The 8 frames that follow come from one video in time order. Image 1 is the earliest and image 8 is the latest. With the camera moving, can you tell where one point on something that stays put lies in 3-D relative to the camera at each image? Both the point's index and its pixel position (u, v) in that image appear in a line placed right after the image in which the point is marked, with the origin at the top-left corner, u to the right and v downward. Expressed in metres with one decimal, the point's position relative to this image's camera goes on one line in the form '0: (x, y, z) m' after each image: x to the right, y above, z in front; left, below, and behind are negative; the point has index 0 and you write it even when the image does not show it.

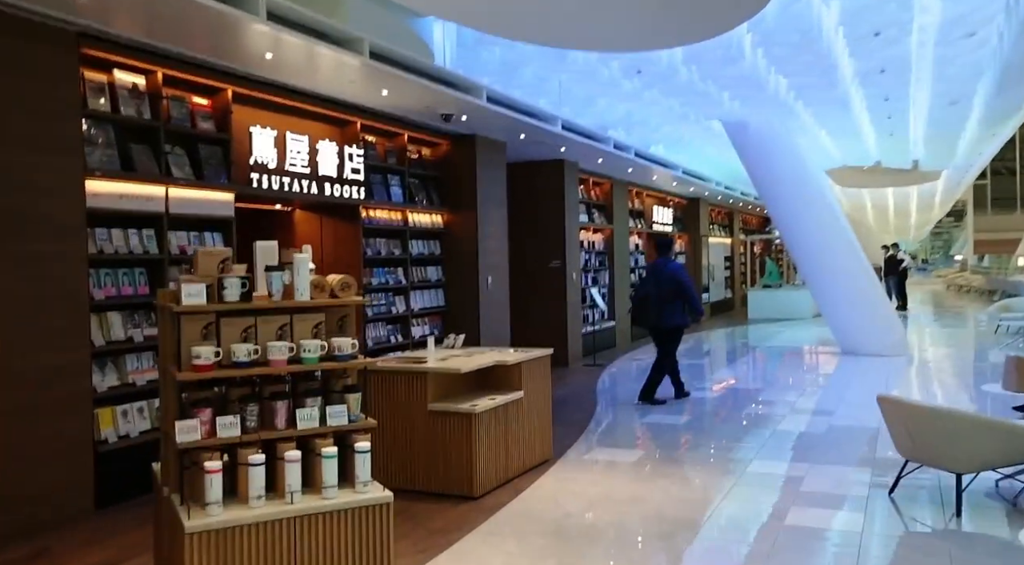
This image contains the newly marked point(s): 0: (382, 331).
0: (-1.3, -0.5, +8.1) m
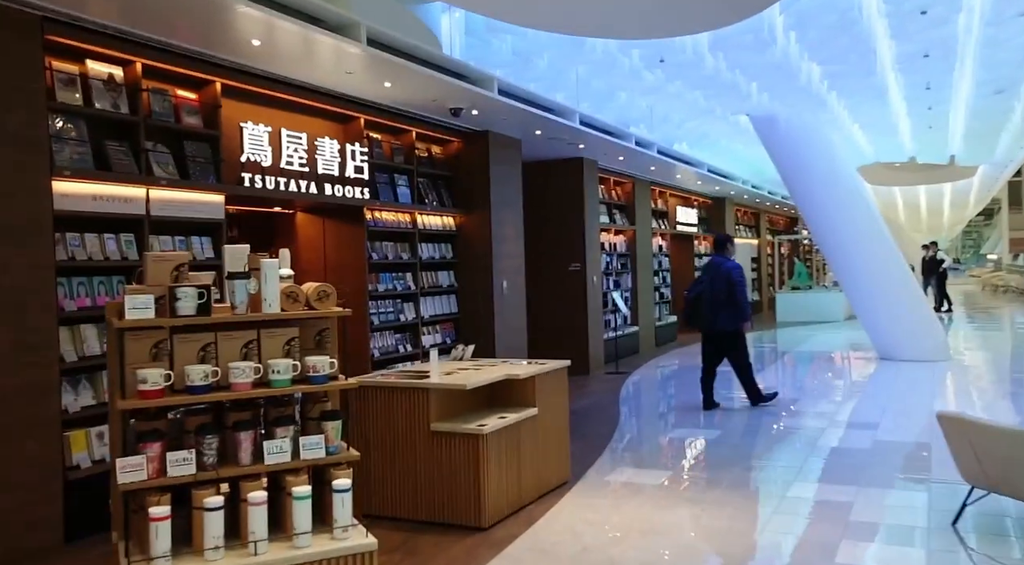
0: (-1.1, -0.5, +7.6) m
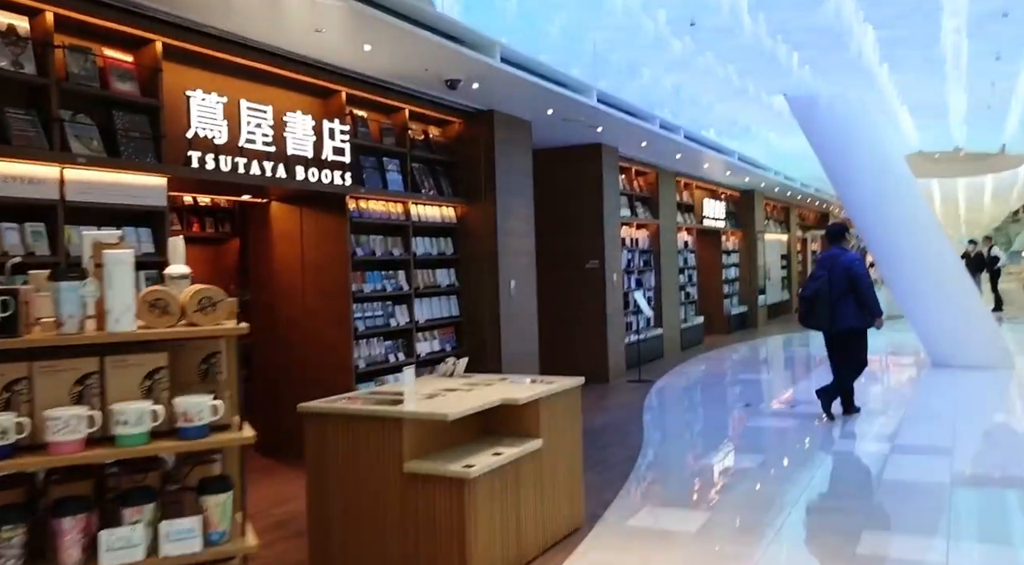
0: (-1.1, -0.5, +6.7) m
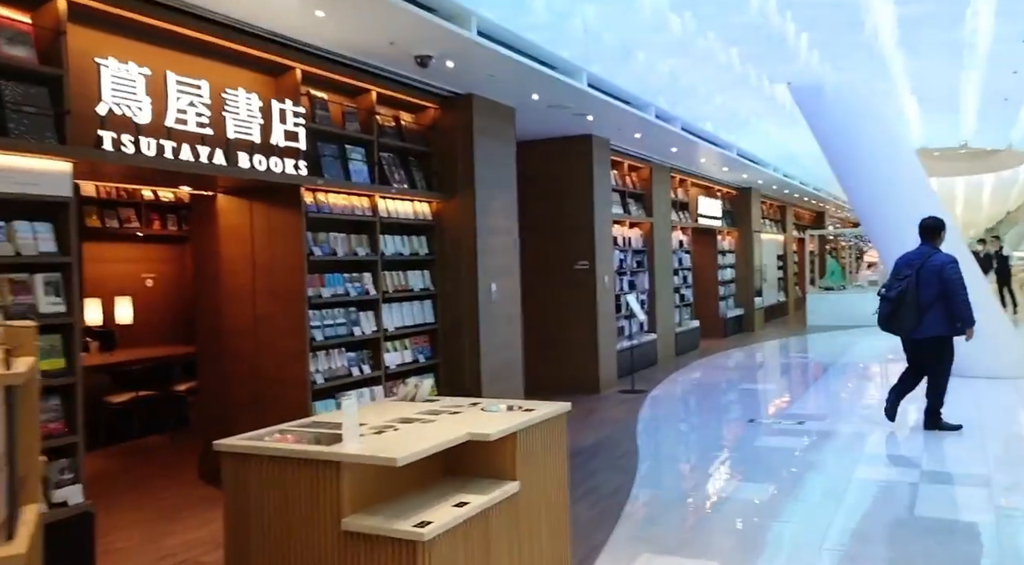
0: (-1.2, -0.5, +5.9) m
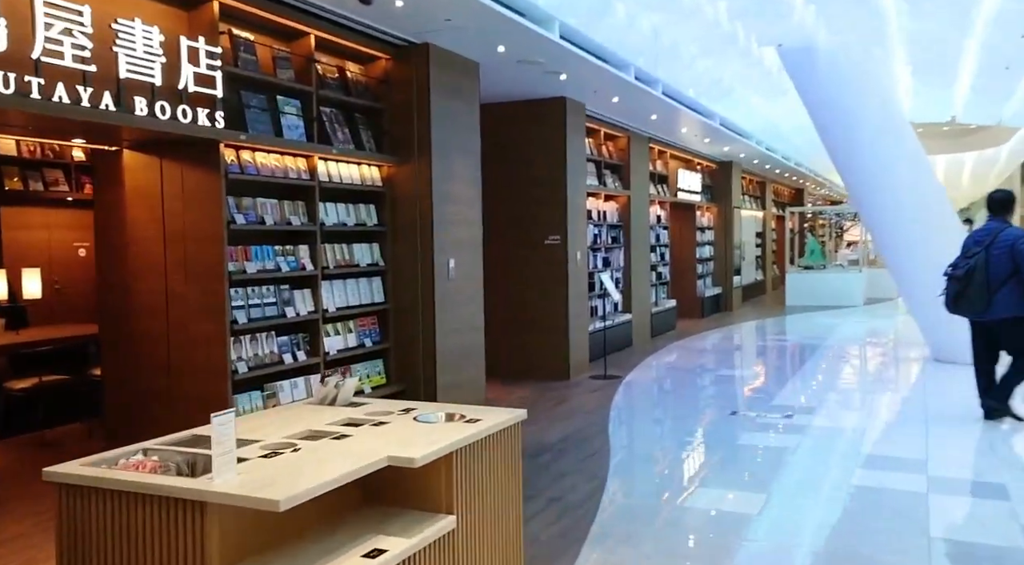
0: (-1.5, -0.4, +5.1) m
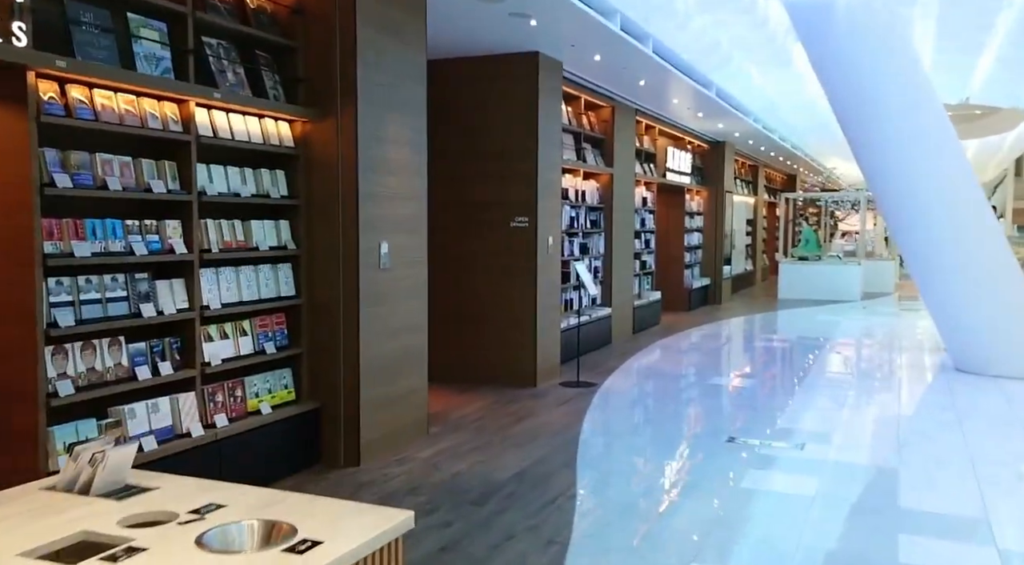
0: (-1.8, -0.3, +3.8) m
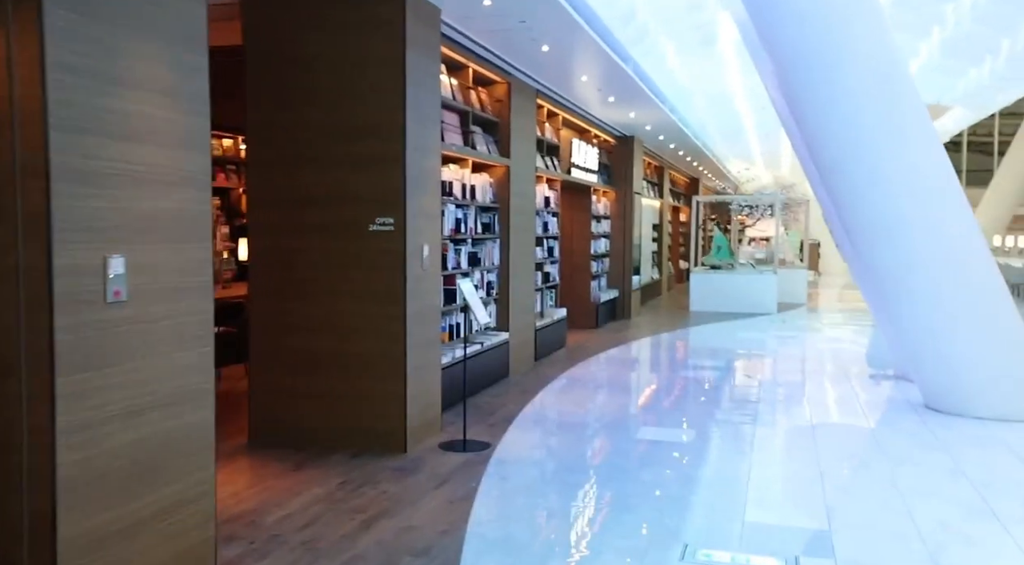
0: (-2.2, -0.5, +1.5) m
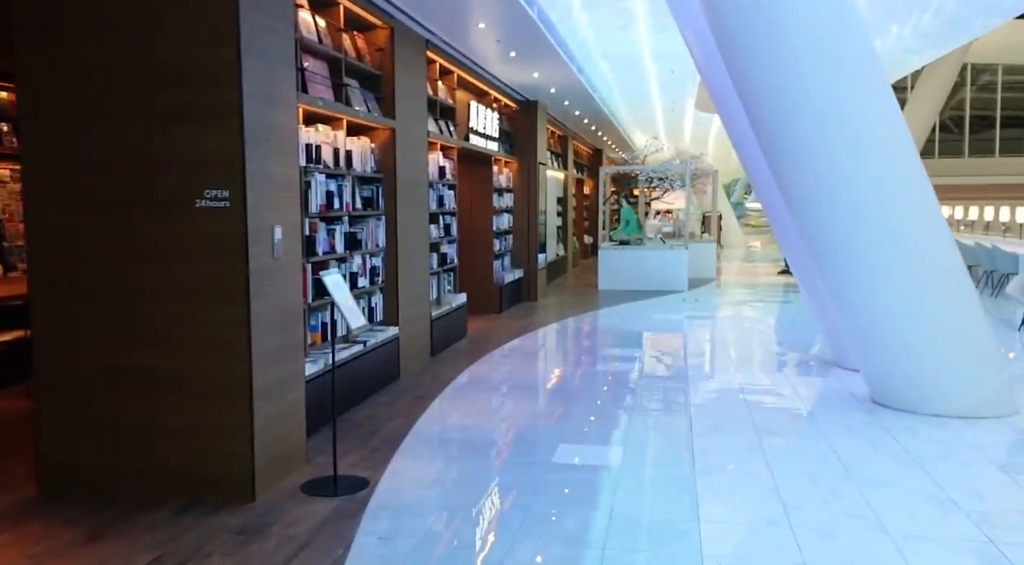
0: (-2.3, -0.6, 0.0) m
